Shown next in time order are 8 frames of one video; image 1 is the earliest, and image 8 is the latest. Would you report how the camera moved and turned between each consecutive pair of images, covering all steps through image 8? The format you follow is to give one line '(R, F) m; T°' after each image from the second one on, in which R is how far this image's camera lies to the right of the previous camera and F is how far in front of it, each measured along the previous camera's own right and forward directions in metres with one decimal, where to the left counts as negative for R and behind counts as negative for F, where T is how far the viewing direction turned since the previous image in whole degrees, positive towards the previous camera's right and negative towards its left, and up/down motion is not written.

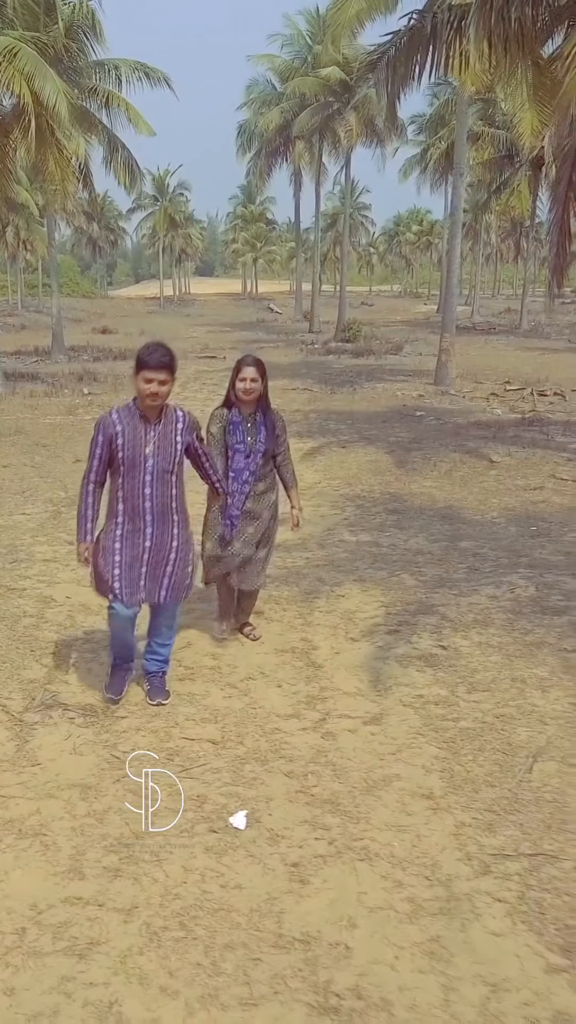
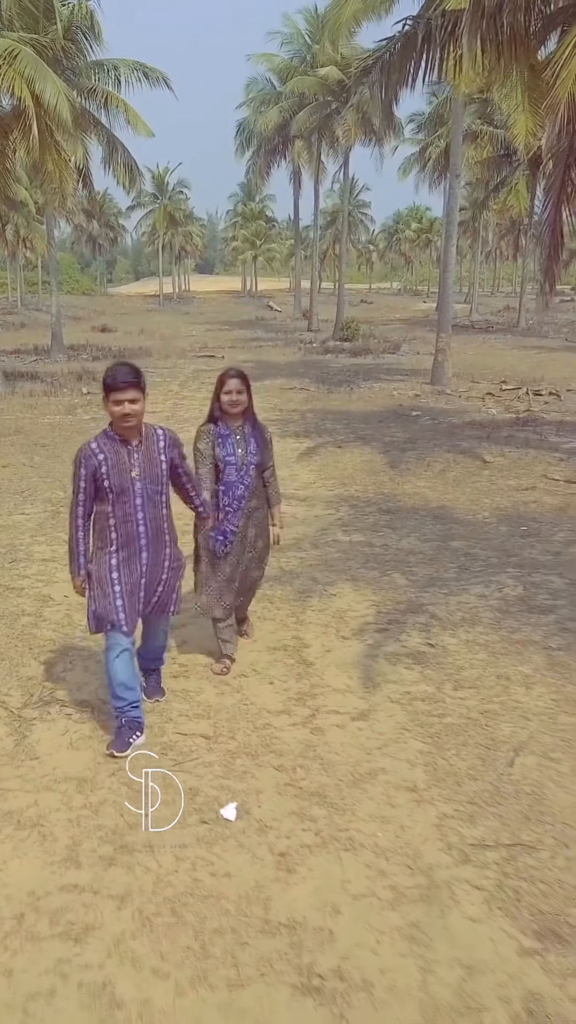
(0.0, -0.1) m; 0°
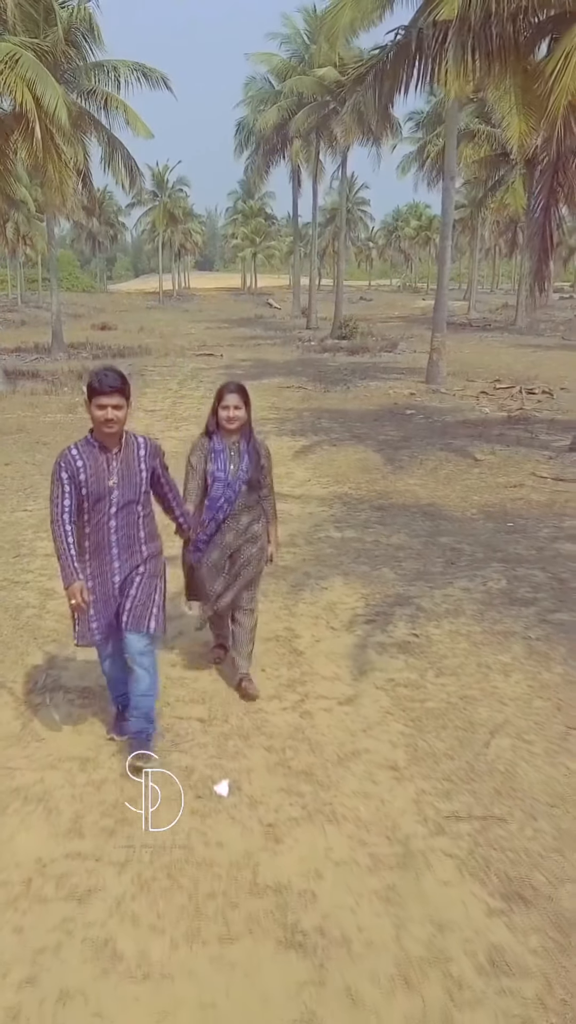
(0.0, -0.2) m; 0°
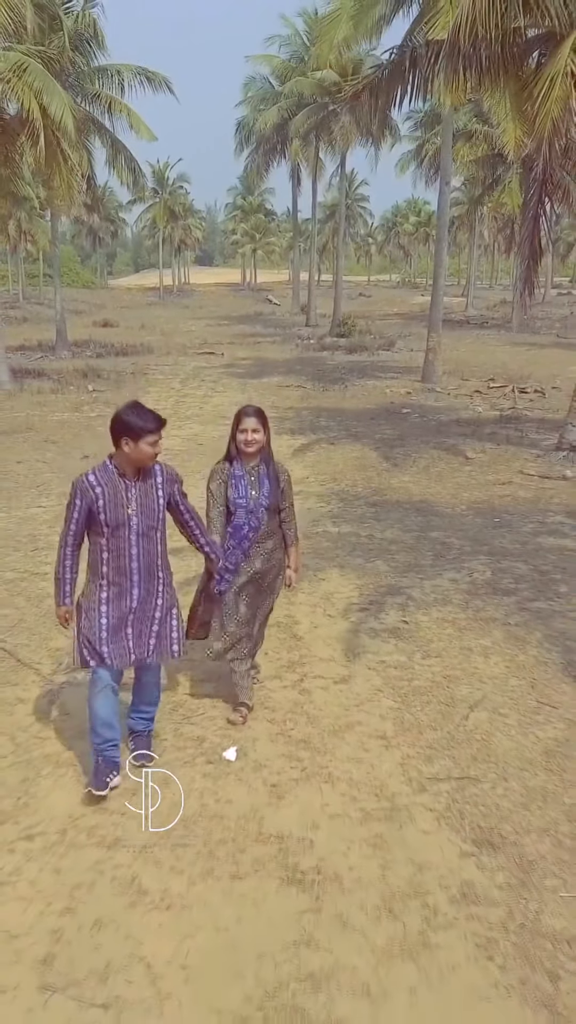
(0.0, -0.4) m; 0°
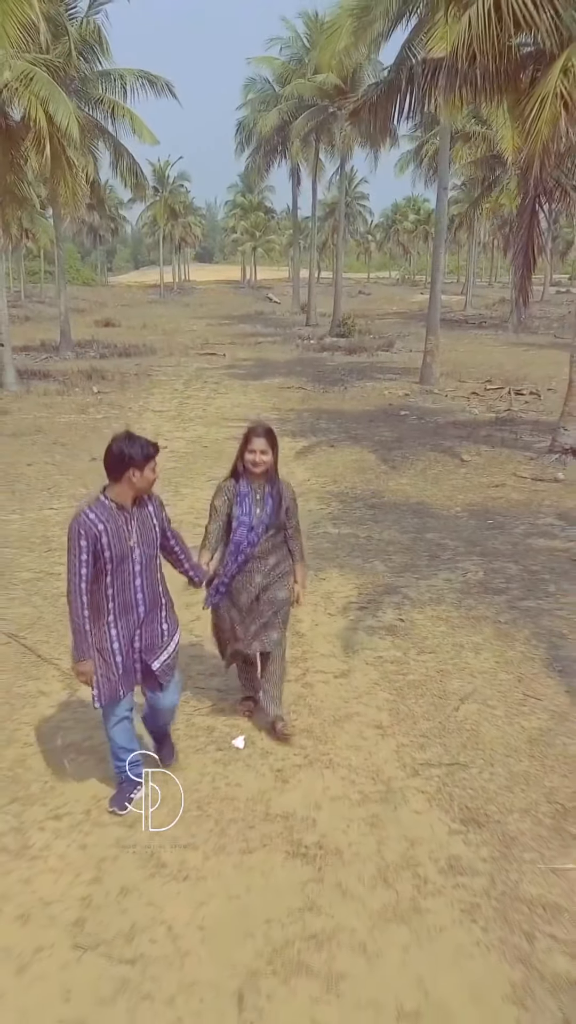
(0.0, -0.3) m; 0°
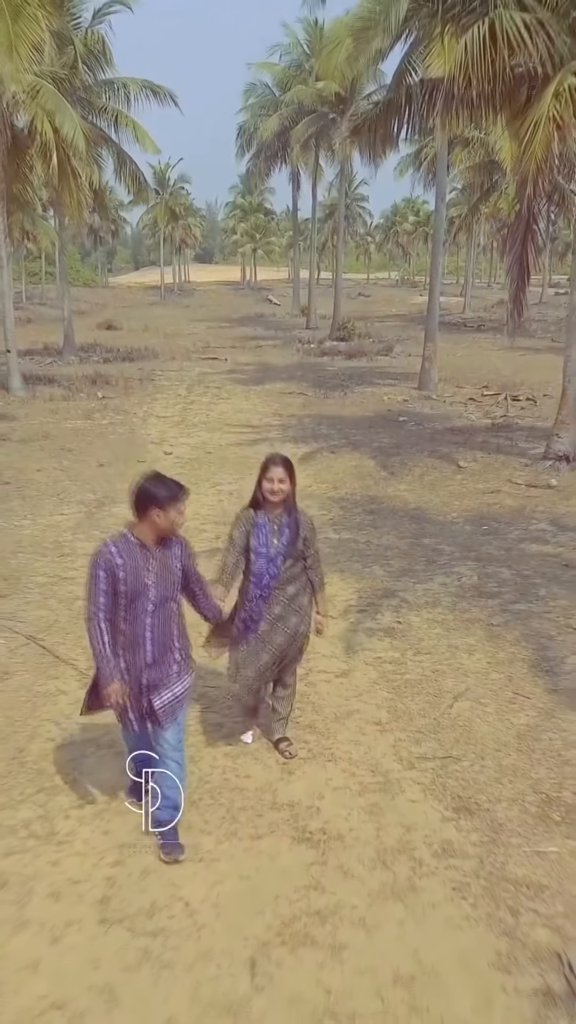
(0.0, -0.3) m; 0°
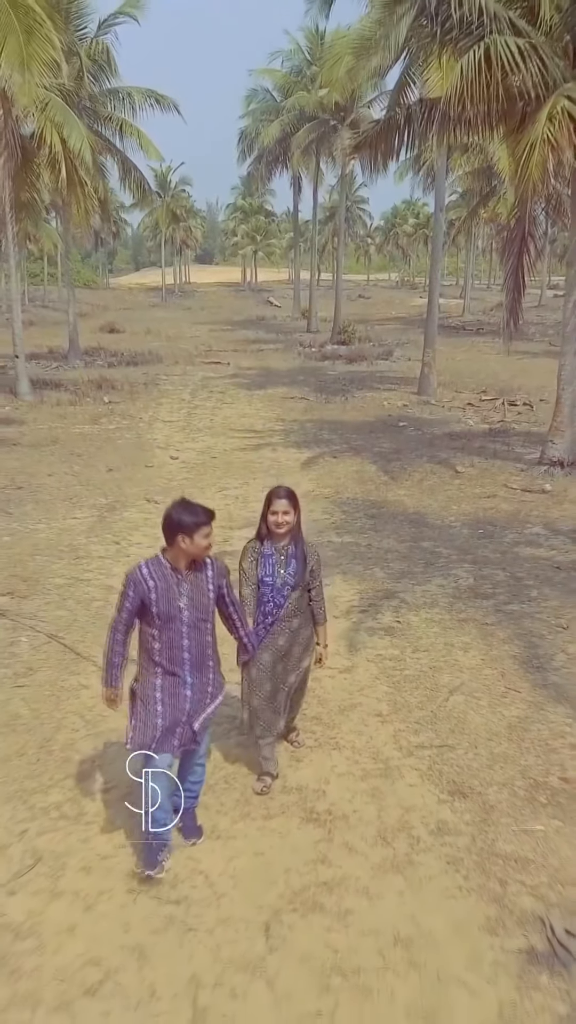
(0.0, -0.3) m; 0°
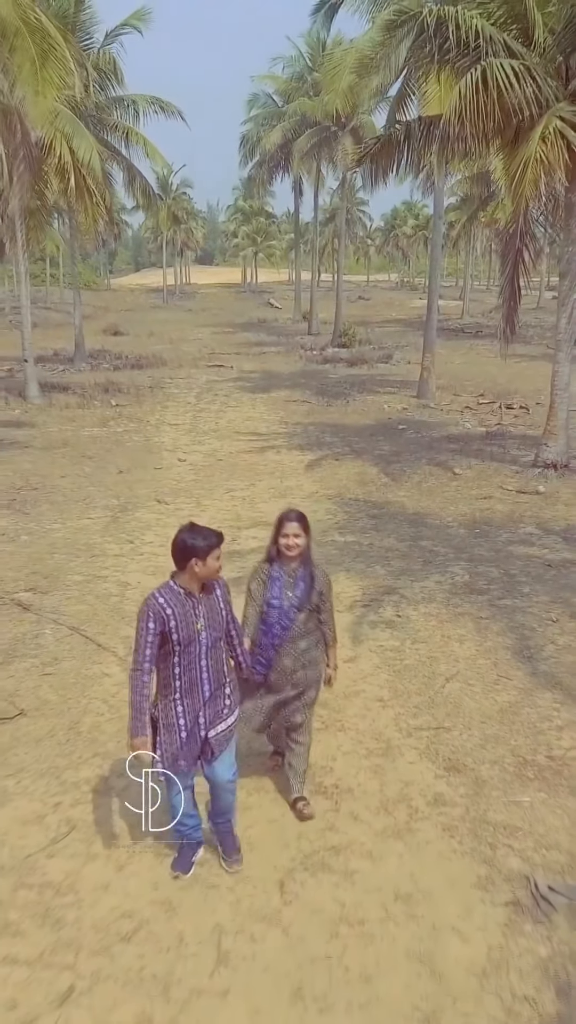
(-0.1, -0.4) m; 0°
